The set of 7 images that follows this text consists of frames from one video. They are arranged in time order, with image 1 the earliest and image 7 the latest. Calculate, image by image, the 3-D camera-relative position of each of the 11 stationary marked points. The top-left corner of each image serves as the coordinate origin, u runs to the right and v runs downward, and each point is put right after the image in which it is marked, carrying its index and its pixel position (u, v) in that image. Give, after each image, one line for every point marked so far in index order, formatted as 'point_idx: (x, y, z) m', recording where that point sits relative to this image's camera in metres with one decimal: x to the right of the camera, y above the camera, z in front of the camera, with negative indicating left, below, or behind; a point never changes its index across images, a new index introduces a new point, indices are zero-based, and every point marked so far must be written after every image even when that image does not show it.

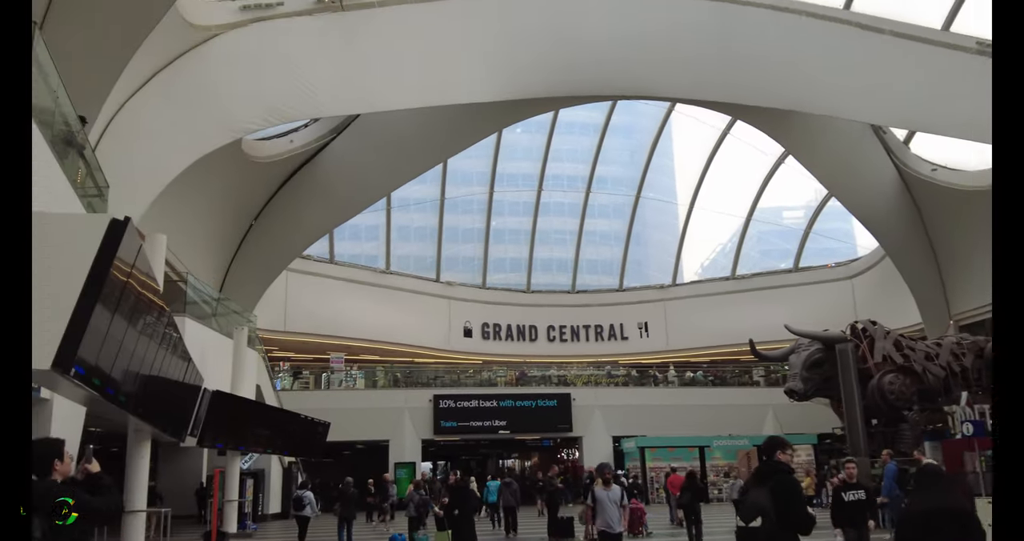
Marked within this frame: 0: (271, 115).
0: (-4.6, +3.0, +14.7) m
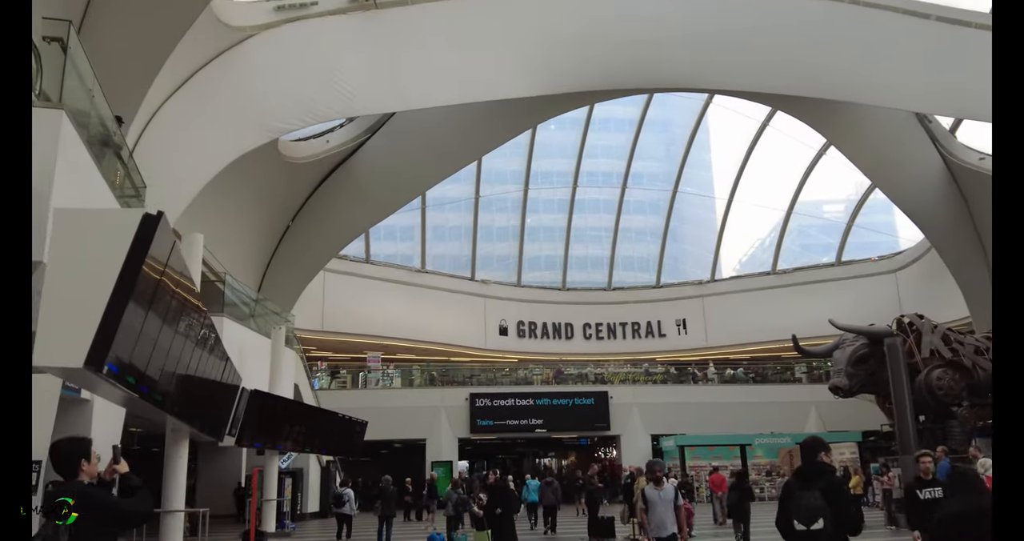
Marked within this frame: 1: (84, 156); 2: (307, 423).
0: (-4.0, +3.0, +14.7) m
1: (-3.9, +1.0, +6.9) m
2: (-4.2, -2.9, +15.0) m
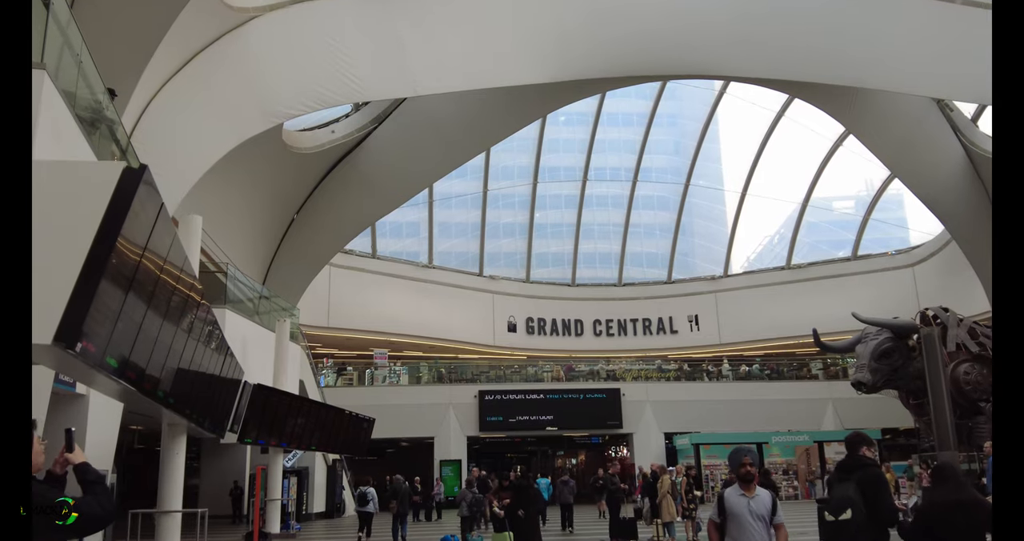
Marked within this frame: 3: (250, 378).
0: (-3.8, +3.2, +14.2) m
1: (-3.7, +1.2, +6.4) m
2: (-3.9, -2.8, +14.5) m
3: (-5.1, -2.1, +14.8) m
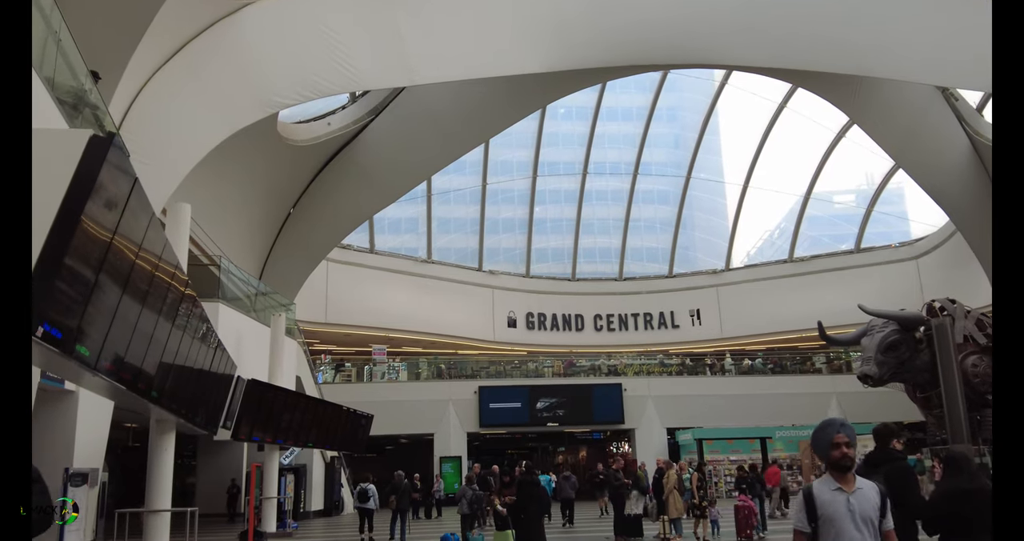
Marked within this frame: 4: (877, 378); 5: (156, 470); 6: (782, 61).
0: (-3.8, +3.3, +13.9) m
1: (-3.7, +1.3, +6.1) m
2: (-3.9, -2.7, +14.2) m
3: (-5.1, -2.0, +14.5) m
4: (+6.8, -2.0, +14.2) m
5: (-4.8, -2.7, +10.3) m
6: (+5.7, +4.4, +16.2) m
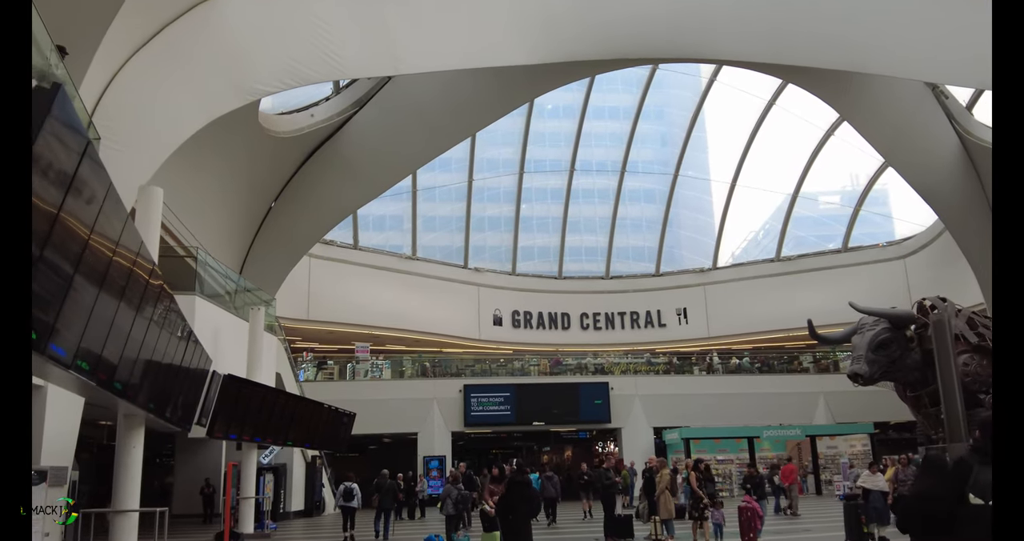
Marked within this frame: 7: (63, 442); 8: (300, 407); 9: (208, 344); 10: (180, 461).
0: (-4.0, +3.4, +13.5) m
1: (-3.8, +1.4, +5.7) m
2: (-4.2, -2.5, +13.8) m
3: (-5.4, -1.8, +14.1) m
4: (+6.6, -1.9, +14.0) m
5: (-5.0, -2.6, +9.8) m
6: (+5.5, +4.5, +16.0) m
7: (-6.0, -2.3, +10.1) m
8: (-4.1, -2.6, +14.6) m
9: (-5.4, -1.3, +13.4) m
10: (-8.3, -4.7, +18.9) m
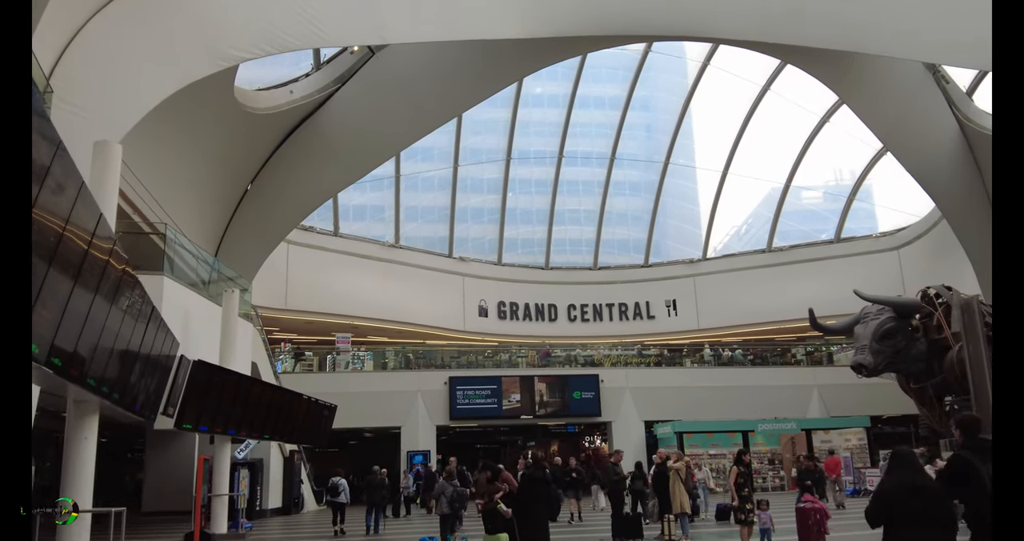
0: (-4.1, +3.8, +12.6) m
1: (-3.7, +1.7, +4.8) m
2: (-4.3, -2.2, +12.9) m
3: (-5.5, -1.5, +13.1) m
4: (+6.4, -1.7, +13.4) m
5: (-5.0, -2.3, +8.9) m
6: (+5.3, +4.8, +15.3) m
7: (-6.0, -2.0, +9.2) m
8: (-4.2, -2.3, +13.7) m
9: (-5.5, -1.0, +12.4) m
10: (-8.5, -4.4, +17.9) m
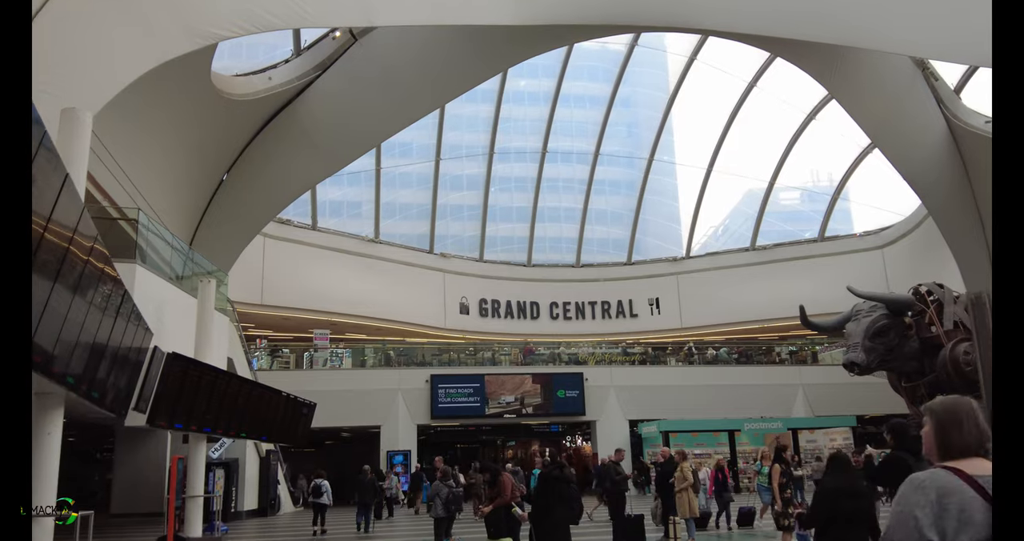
0: (-4.2, +3.9, +12.0) m
1: (-3.6, +1.9, +4.2) m
2: (-4.5, -2.1, +12.3) m
3: (-5.7, -1.3, +12.5) m
4: (+6.2, -1.6, +13.1) m
5: (-5.0, -2.1, +8.3) m
6: (+5.1, +4.9, +15.1) m
7: (-6.1, -1.8, +8.5) m
8: (-4.4, -2.2, +13.1) m
9: (-5.6, -0.8, +11.8) m
10: (-8.9, -4.2, +17.2) m
